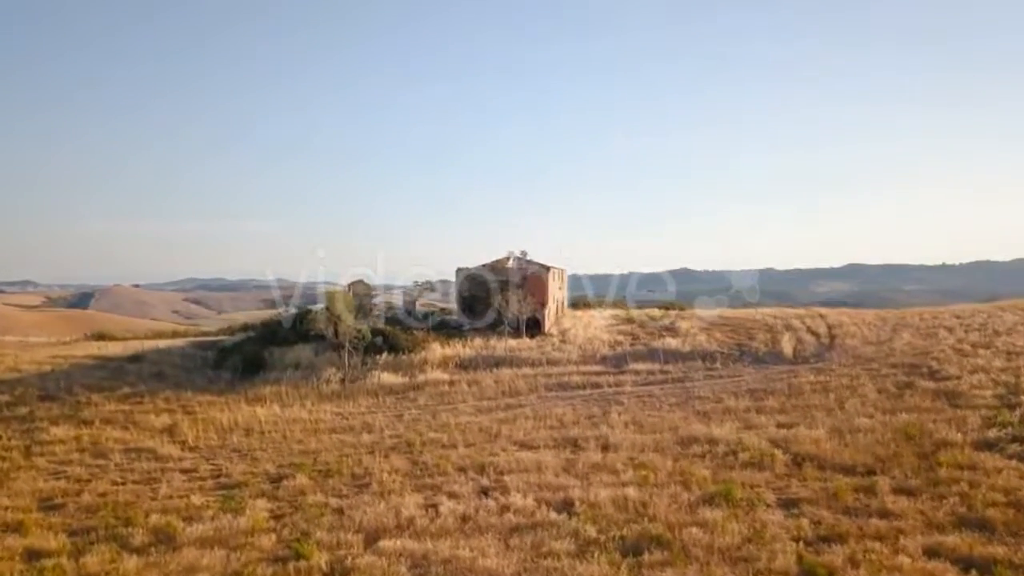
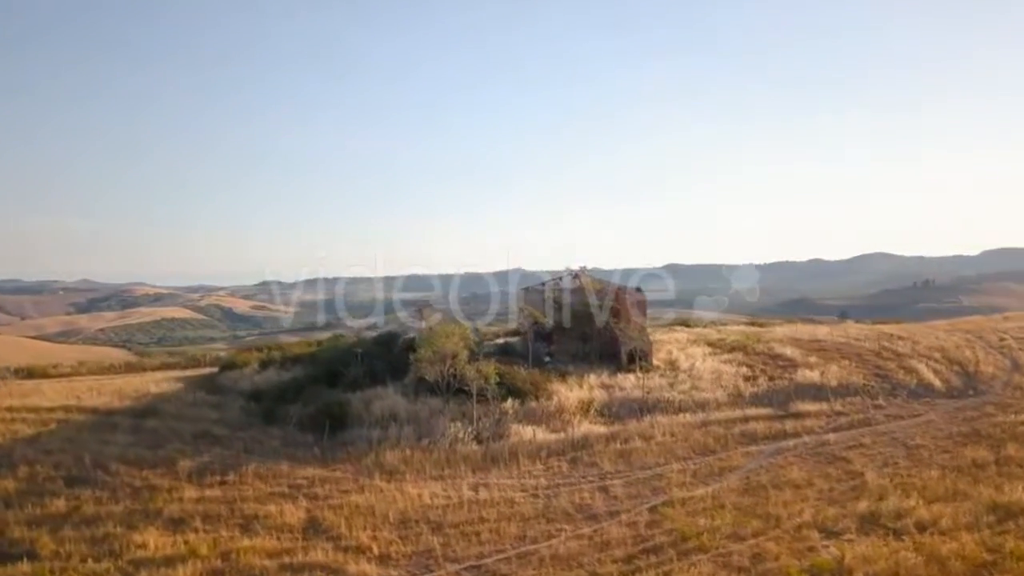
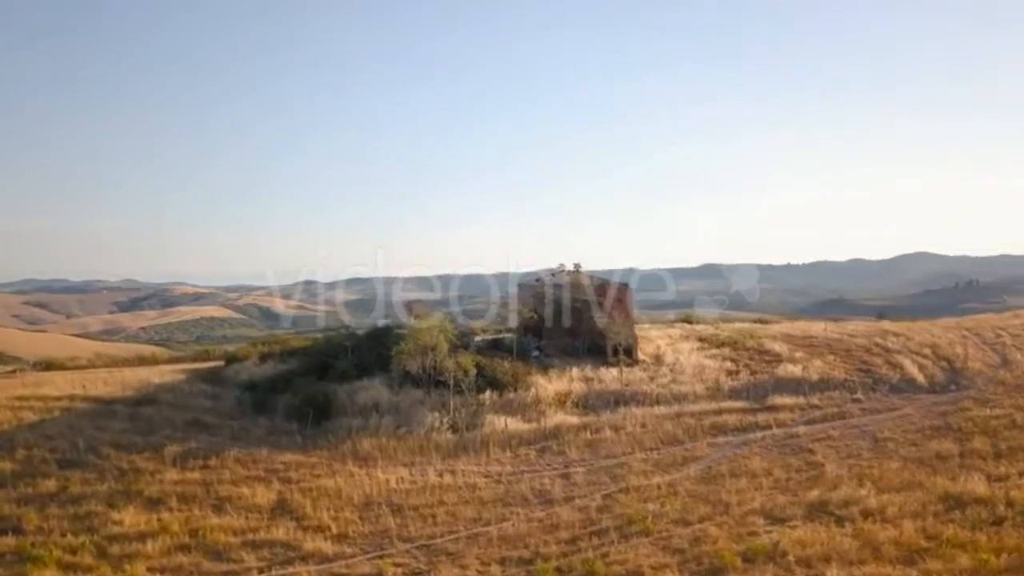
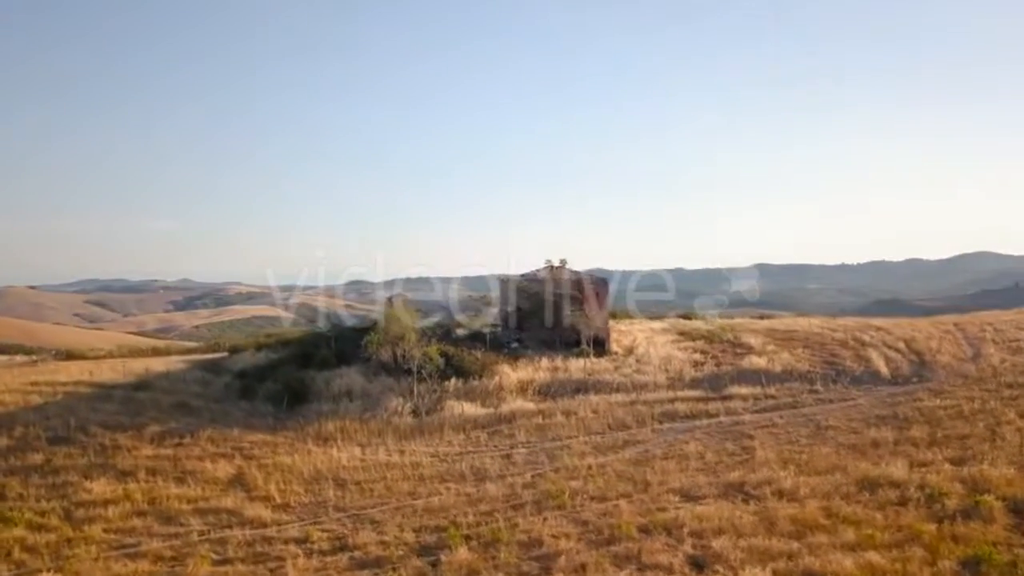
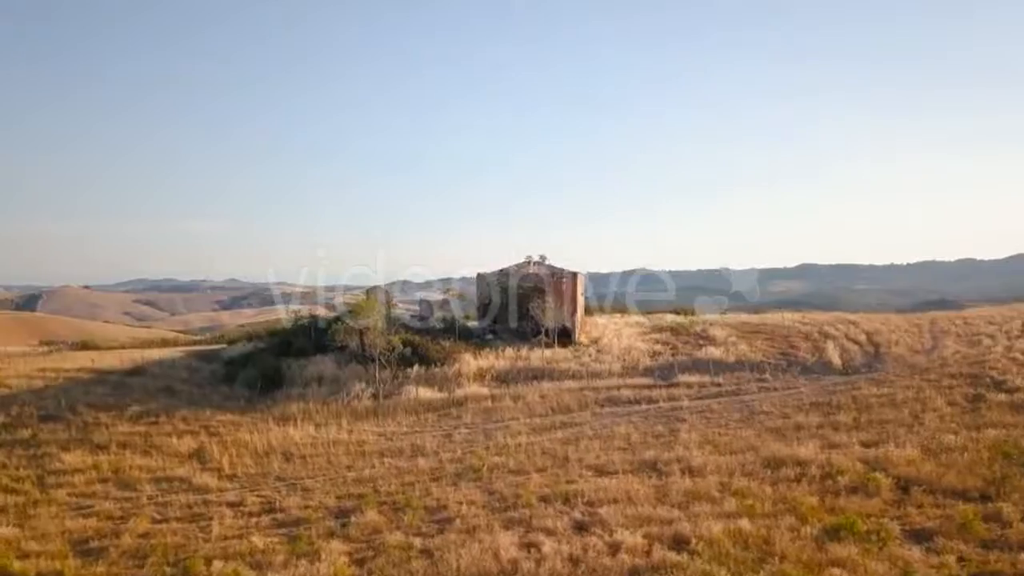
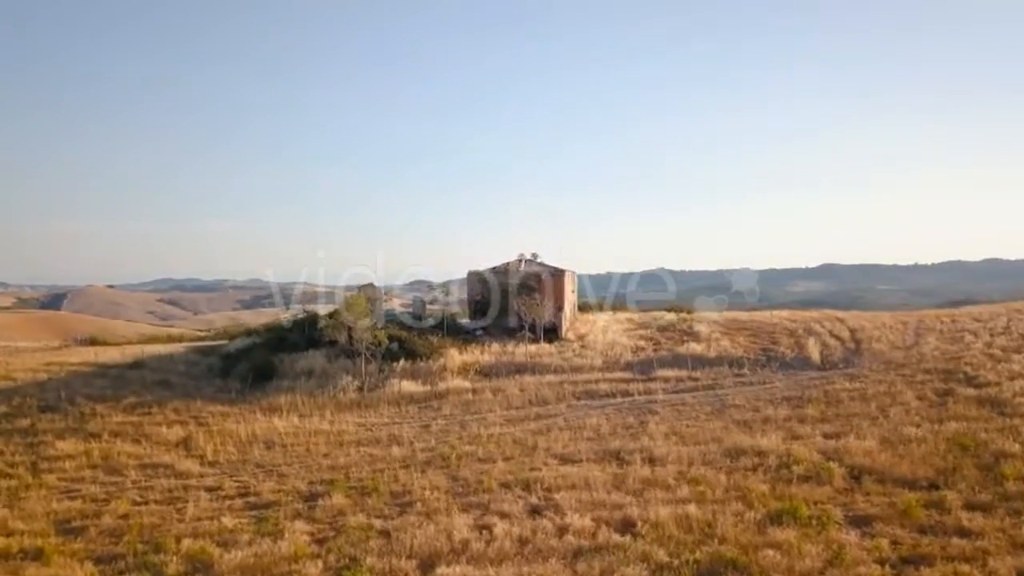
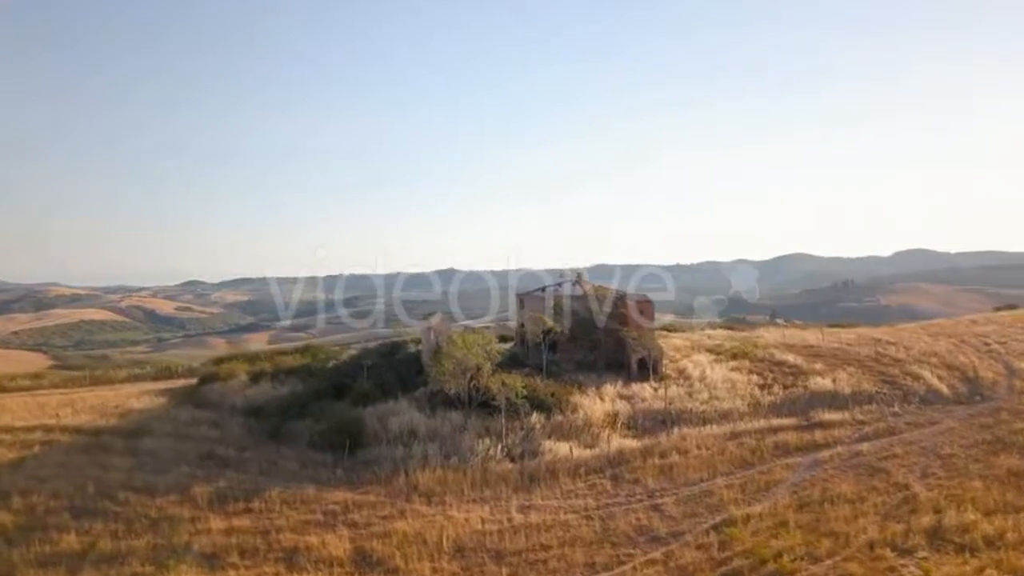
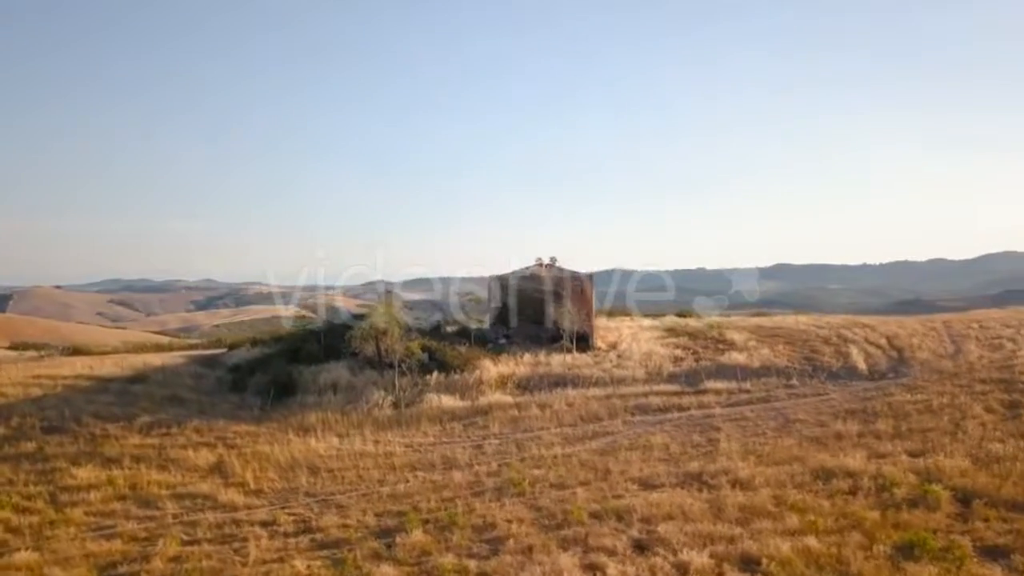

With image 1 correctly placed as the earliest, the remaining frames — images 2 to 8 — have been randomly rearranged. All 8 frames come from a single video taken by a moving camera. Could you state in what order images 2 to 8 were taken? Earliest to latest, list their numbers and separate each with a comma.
6, 5, 8, 4, 3, 2, 7
